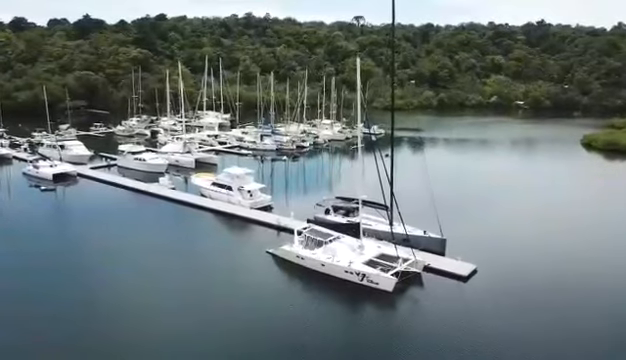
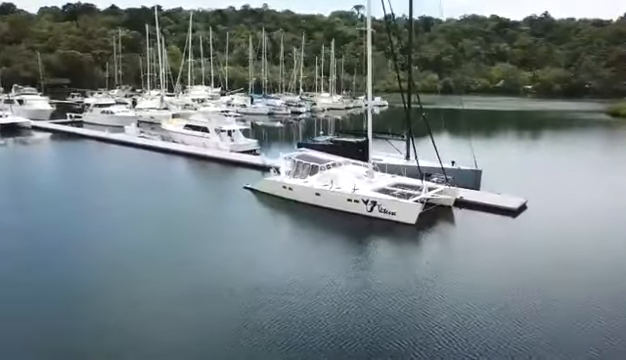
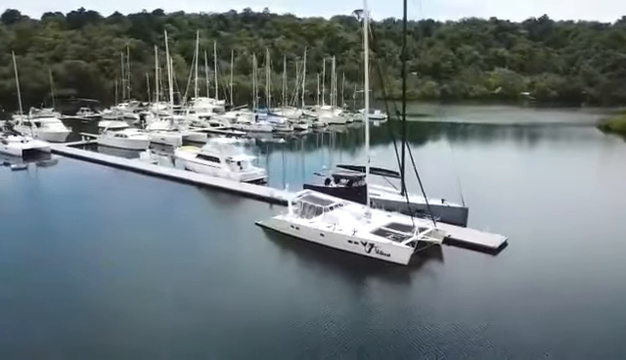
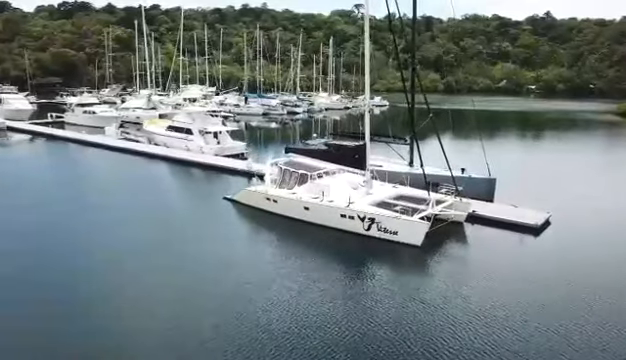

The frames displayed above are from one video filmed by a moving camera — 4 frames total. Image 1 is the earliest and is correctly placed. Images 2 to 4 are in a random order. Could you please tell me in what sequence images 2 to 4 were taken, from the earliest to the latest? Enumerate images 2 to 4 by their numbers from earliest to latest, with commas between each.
3, 2, 4
